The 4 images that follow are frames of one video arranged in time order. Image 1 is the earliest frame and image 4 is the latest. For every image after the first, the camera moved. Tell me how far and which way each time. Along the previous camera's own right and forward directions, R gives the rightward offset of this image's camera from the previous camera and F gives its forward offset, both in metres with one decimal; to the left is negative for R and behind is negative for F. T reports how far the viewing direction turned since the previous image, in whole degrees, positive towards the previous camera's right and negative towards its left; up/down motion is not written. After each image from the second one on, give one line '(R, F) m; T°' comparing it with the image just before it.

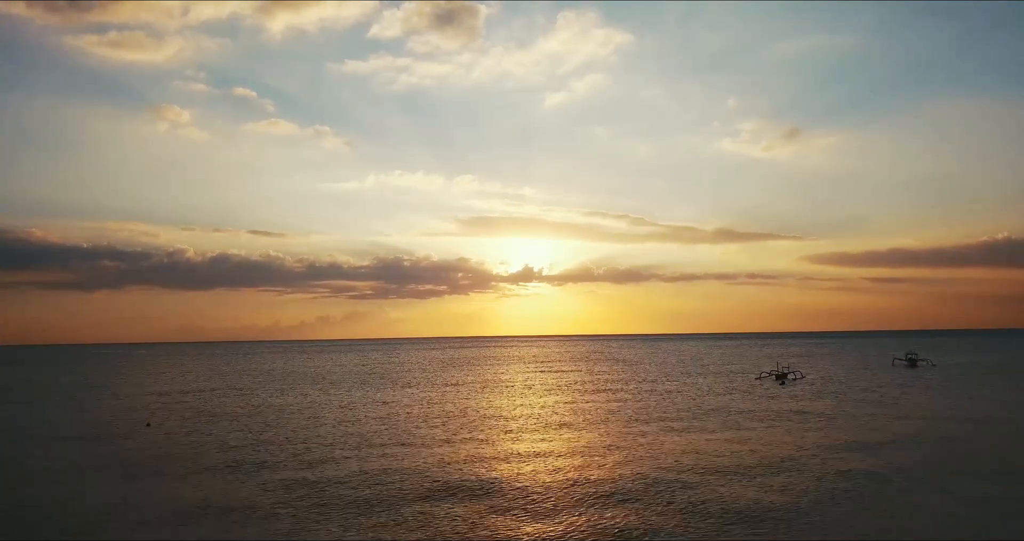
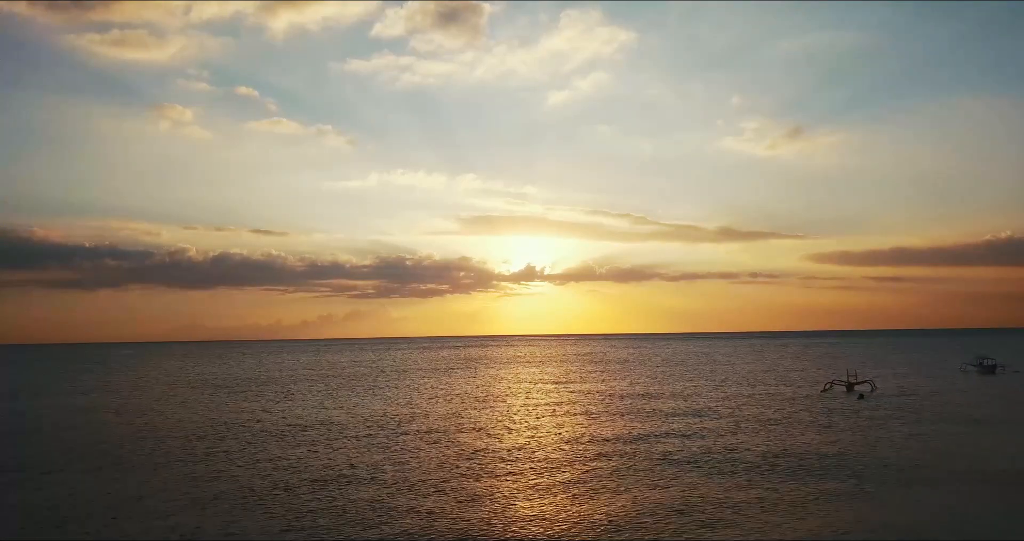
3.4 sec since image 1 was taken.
(-0.3, +7.8) m; 0°
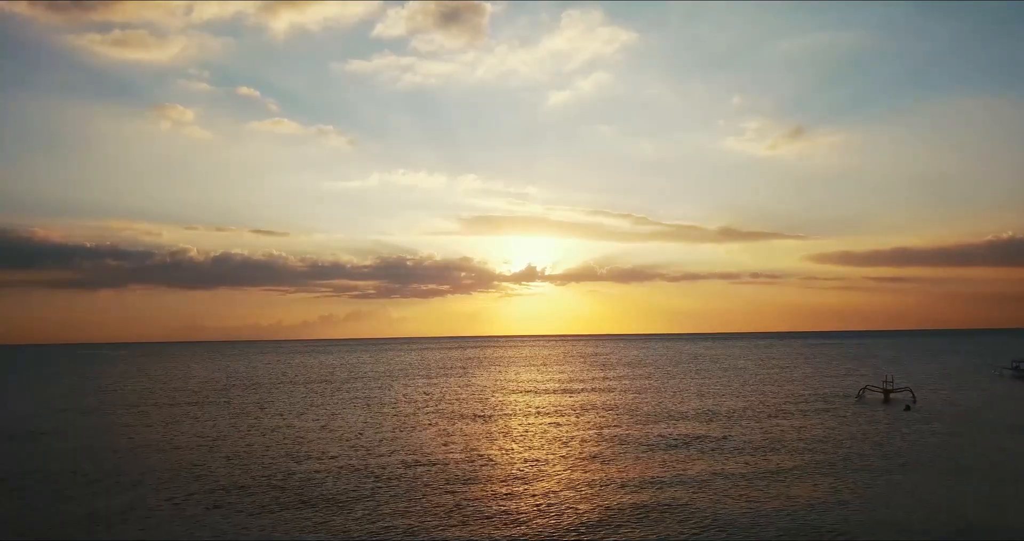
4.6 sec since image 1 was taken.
(+0.4, +4.3) m; 0°
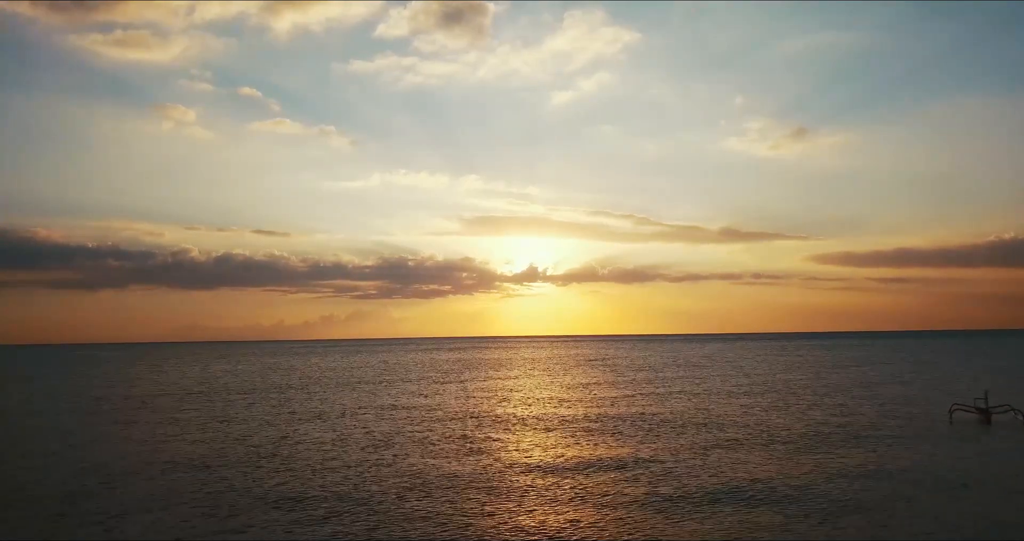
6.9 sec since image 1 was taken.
(-0.5, +4.7) m; 0°
